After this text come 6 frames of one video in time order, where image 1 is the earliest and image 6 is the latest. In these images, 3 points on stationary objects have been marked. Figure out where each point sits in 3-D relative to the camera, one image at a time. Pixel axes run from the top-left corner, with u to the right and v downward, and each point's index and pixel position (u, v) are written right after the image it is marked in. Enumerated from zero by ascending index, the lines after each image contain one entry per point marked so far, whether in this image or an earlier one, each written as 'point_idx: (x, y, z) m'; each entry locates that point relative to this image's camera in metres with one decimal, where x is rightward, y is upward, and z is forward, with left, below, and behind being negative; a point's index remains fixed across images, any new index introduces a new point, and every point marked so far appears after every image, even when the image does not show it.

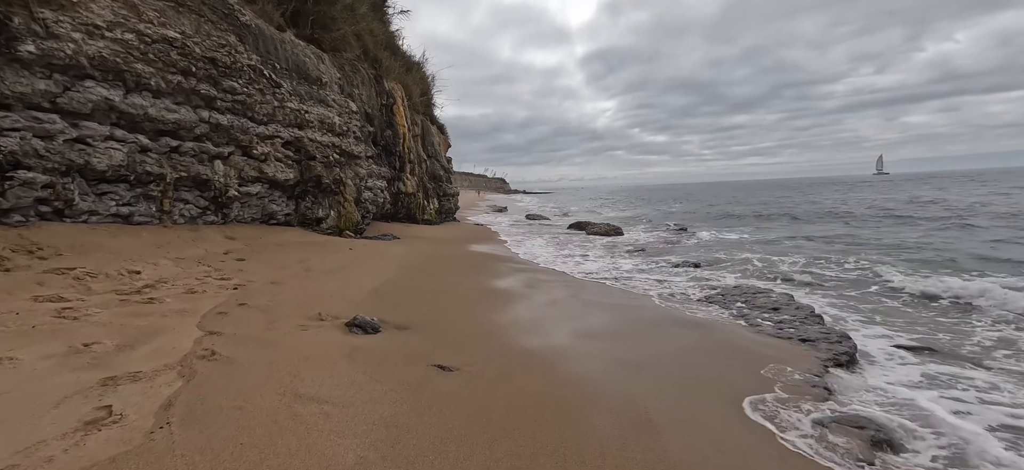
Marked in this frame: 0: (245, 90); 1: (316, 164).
0: (-4.5, +2.4, +7.4) m
1: (-4.1, +1.5, +9.1) m
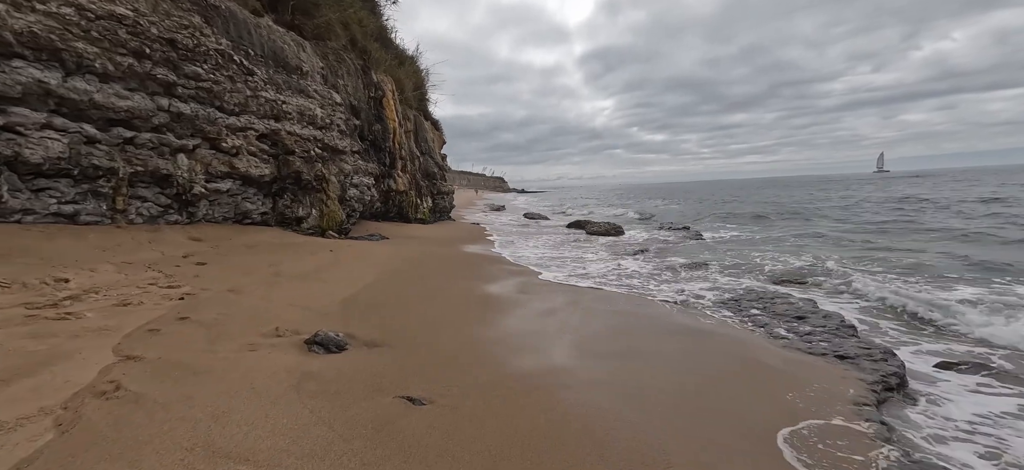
0: (-4.6, +2.4, +6.7) m
1: (-4.2, +1.5, +8.4) m
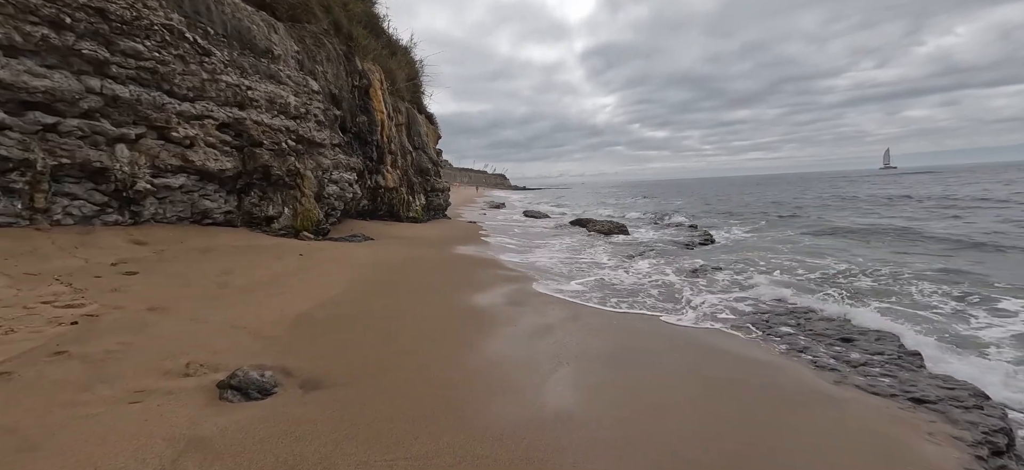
0: (-4.8, +2.4, +5.8) m
1: (-4.3, +1.4, +7.6) m
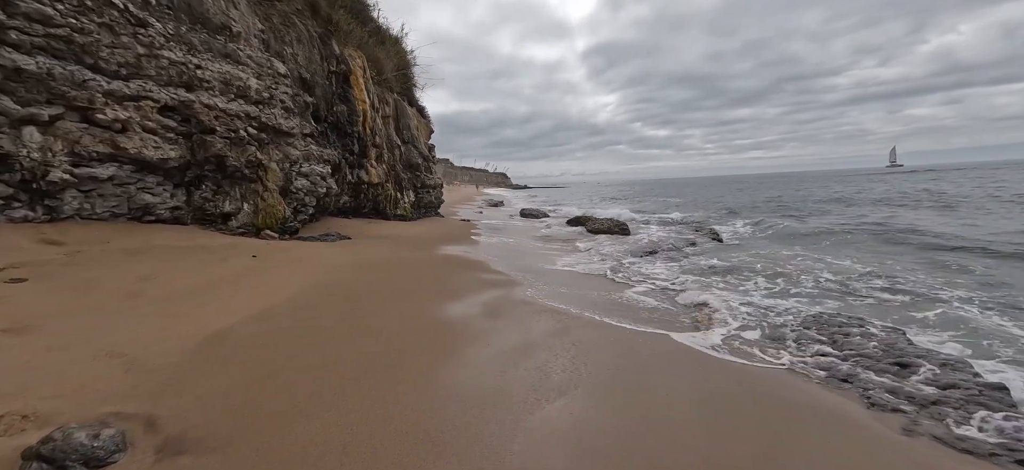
0: (-5.0, +2.4, +5.0) m
1: (-4.6, +1.5, +6.7) m
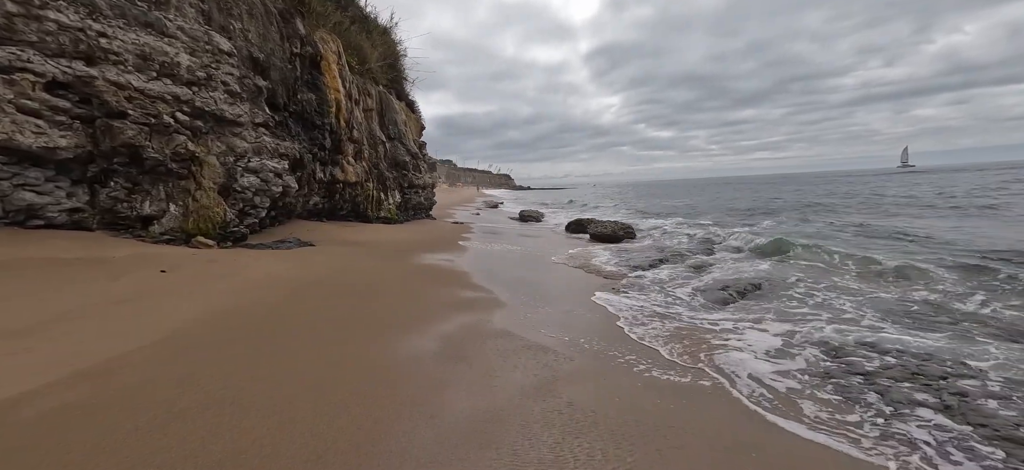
0: (-5.2, +2.3, +3.7) m
1: (-4.8, +1.4, +5.4) m
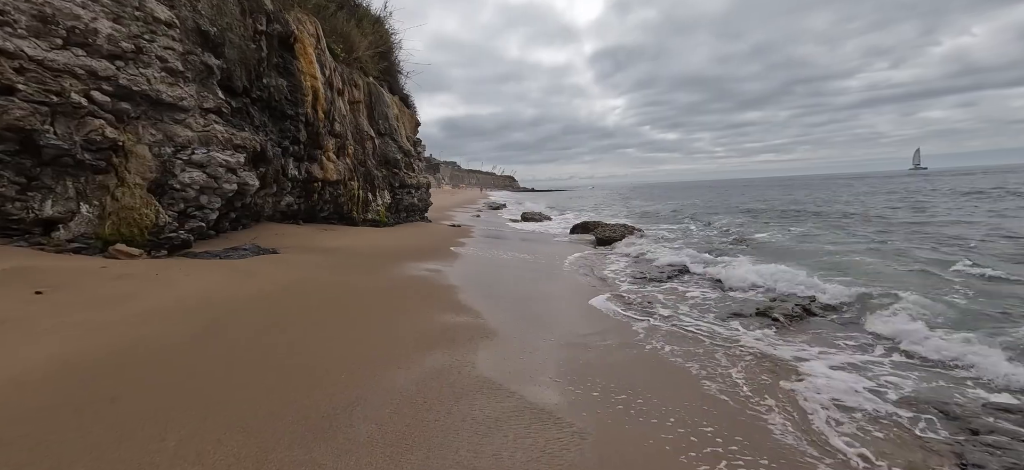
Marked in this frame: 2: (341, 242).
0: (-5.3, +2.2, +2.6) m
1: (-4.9, +1.3, +4.3) m
2: (-3.7, -0.1, +9.1) m
